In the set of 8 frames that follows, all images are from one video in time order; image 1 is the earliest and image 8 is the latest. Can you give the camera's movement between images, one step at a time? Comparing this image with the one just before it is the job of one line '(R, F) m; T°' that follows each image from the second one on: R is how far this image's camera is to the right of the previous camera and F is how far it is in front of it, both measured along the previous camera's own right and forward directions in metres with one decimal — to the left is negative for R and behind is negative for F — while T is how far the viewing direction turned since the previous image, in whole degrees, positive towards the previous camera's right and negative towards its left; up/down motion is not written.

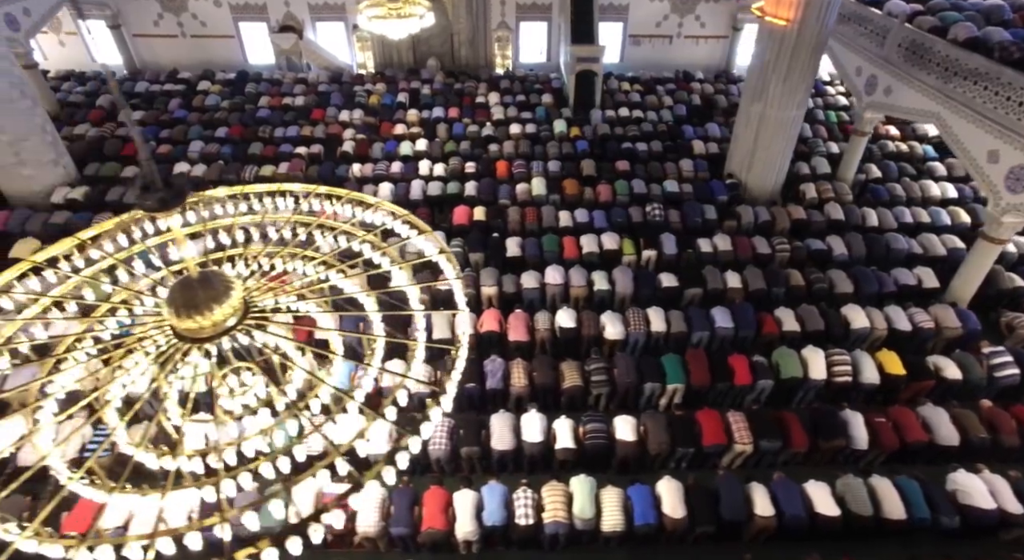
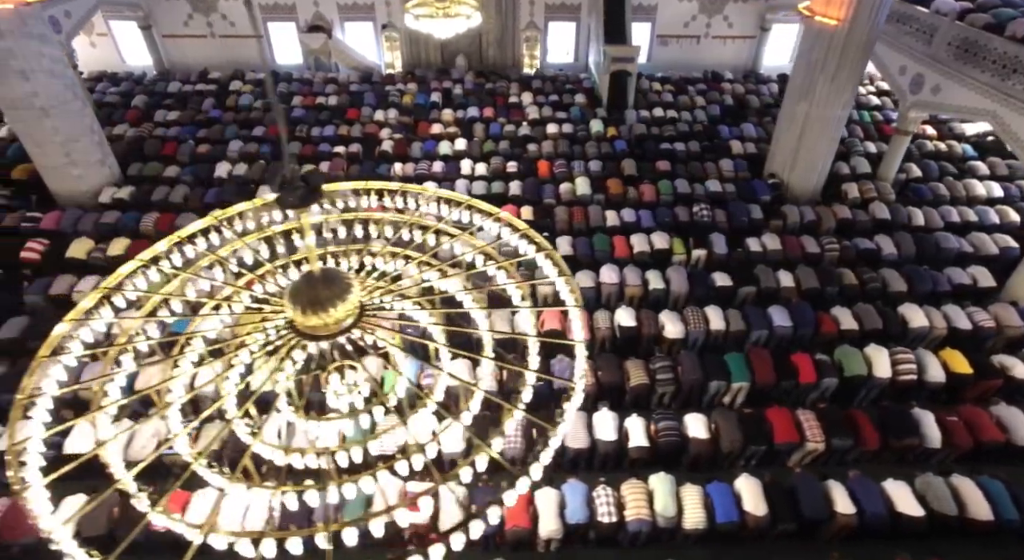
(-0.7, 0.0) m; 0°
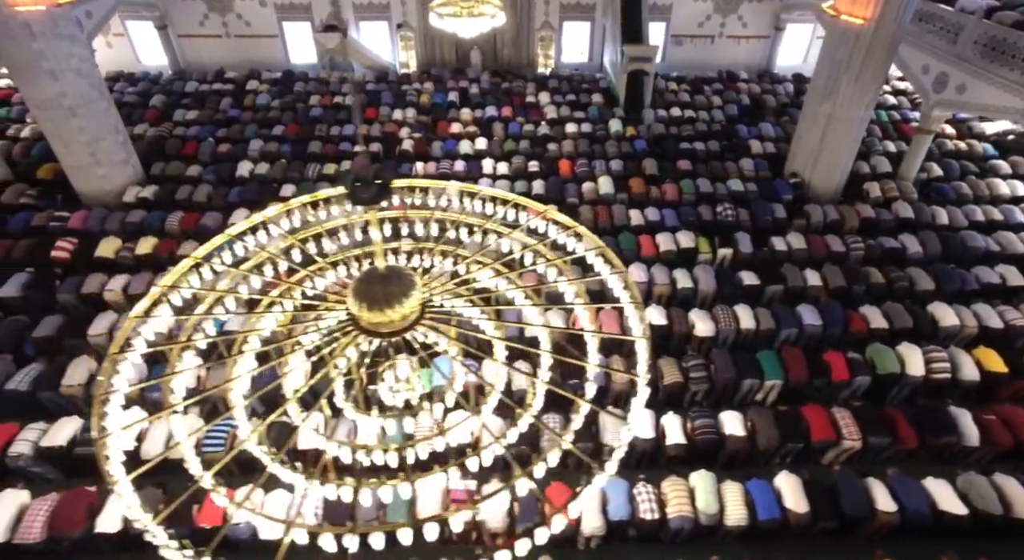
(-0.3, 0.0) m; 0°
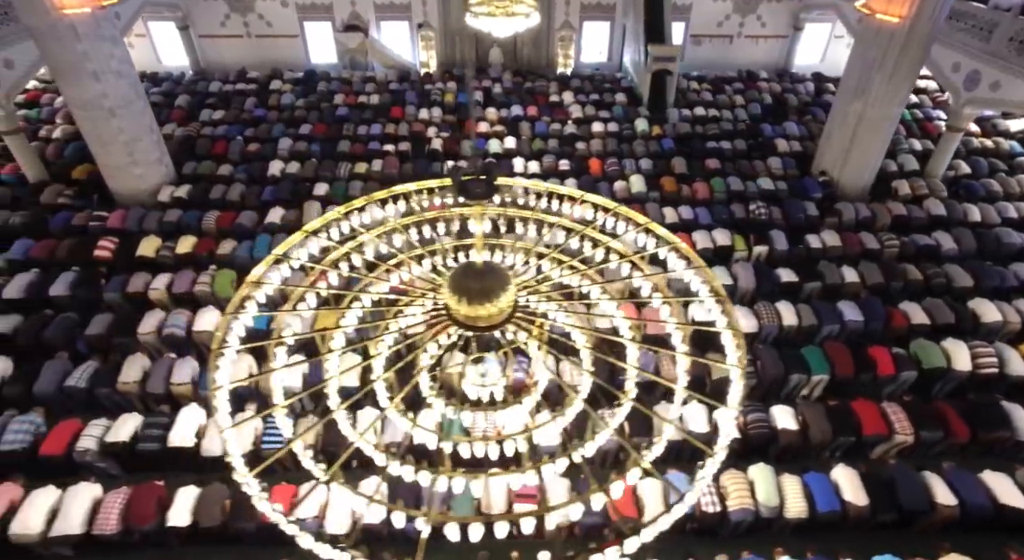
(-0.5, -0.1) m; 0°
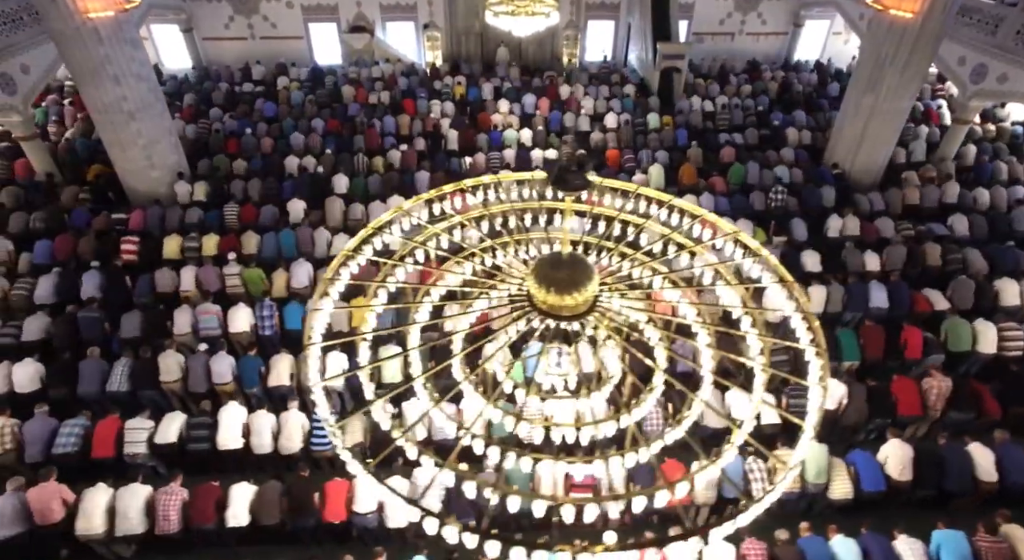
(-0.5, -0.1) m; +1°
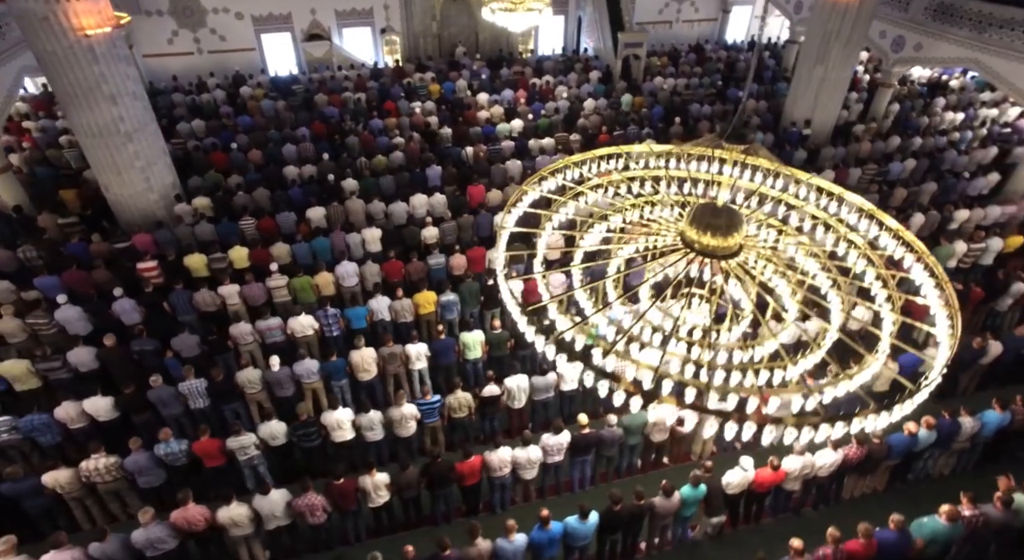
(-1.8, -0.3) m; +9°
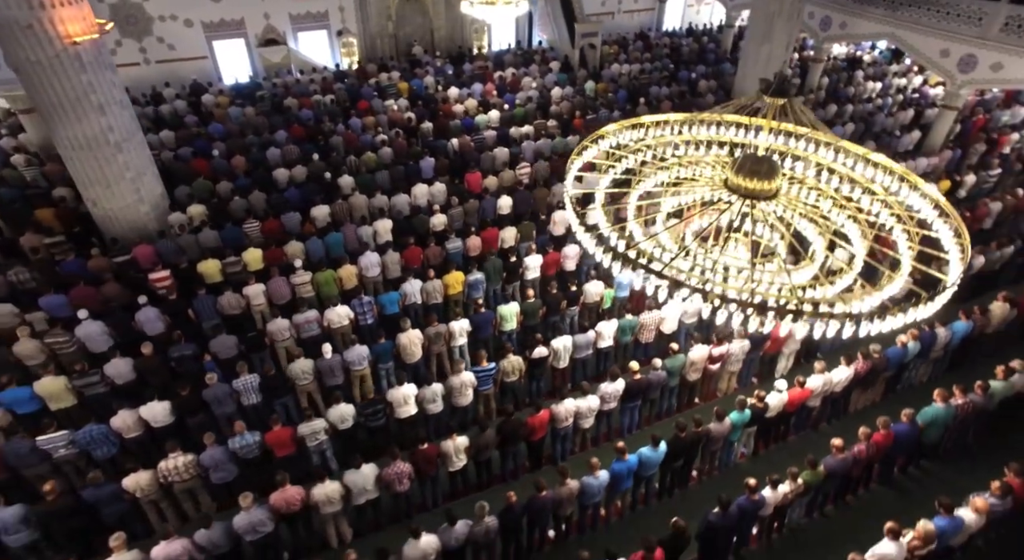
(-1.2, -0.4) m; +7°
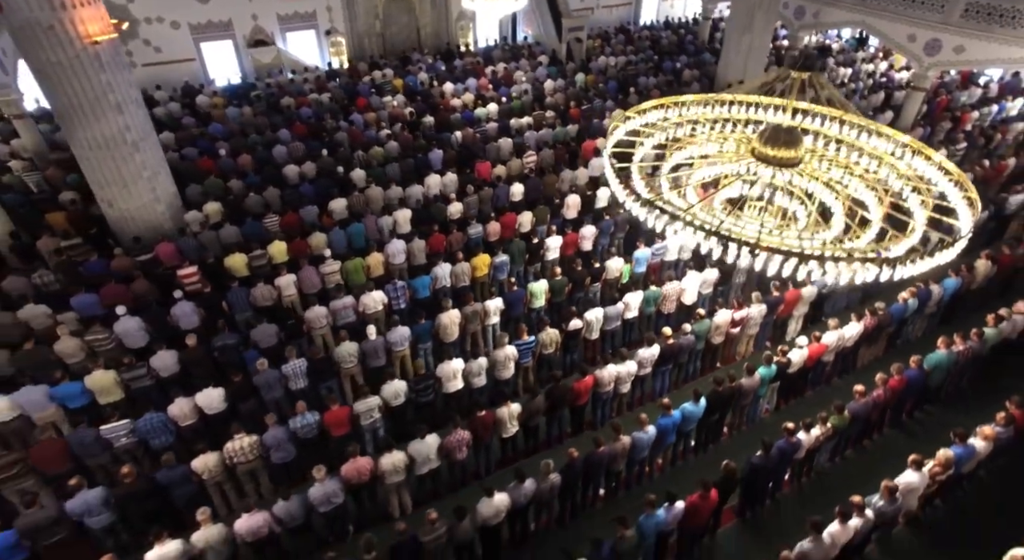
(-0.8, -0.3) m; +3°
